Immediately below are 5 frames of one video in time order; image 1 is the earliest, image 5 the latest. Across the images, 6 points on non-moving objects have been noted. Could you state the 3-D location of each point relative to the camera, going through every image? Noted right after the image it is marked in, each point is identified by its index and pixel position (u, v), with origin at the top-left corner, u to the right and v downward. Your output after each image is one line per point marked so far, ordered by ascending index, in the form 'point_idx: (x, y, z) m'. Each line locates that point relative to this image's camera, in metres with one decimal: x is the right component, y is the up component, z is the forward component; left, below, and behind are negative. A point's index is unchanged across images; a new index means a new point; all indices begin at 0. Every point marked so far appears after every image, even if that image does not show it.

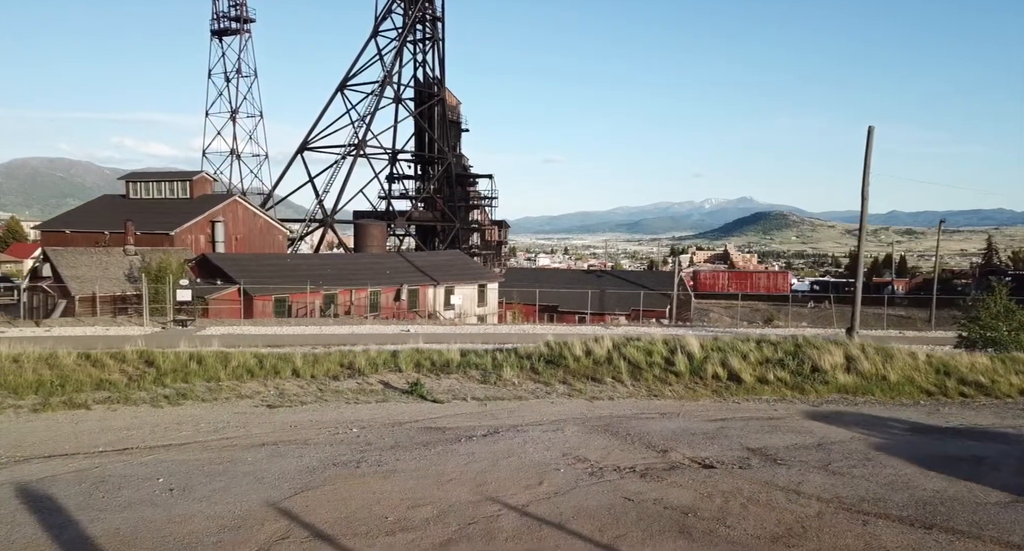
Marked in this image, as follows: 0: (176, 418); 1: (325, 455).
0: (-5.6, -2.3, +11.6) m
1: (-2.7, -2.5, +9.9) m
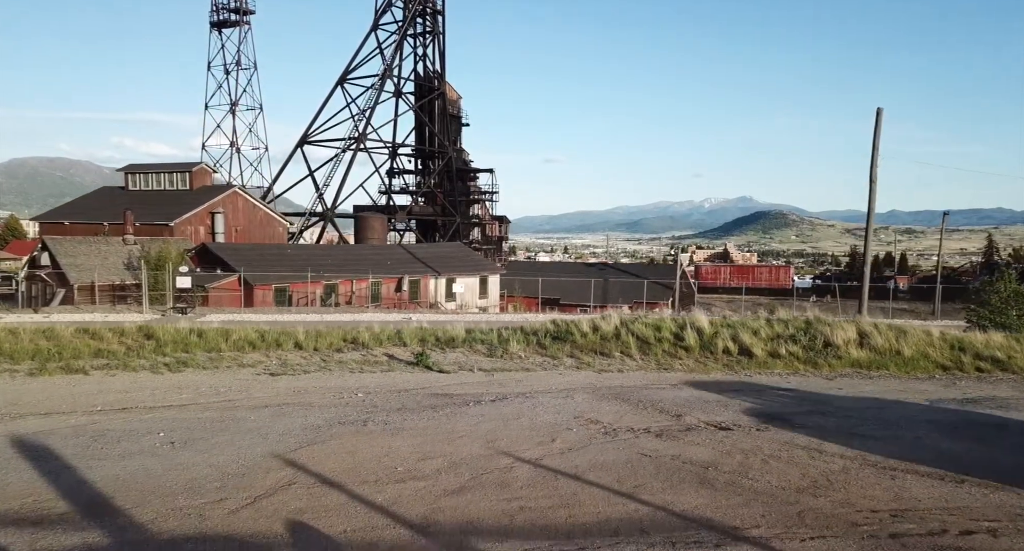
0: (-5.4, -1.7, +11.3) m
1: (-2.5, -1.9, +9.6) m
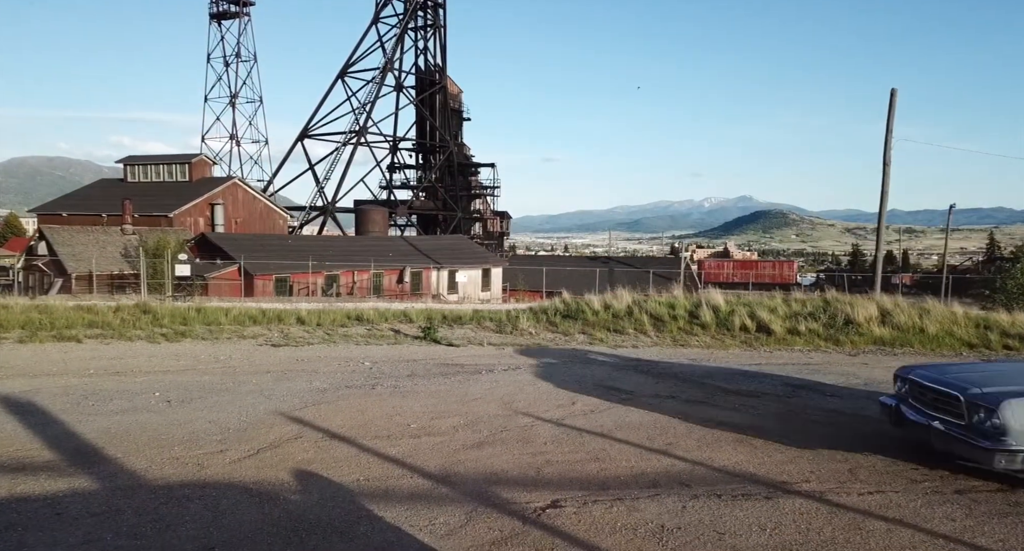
0: (-5.2, -1.1, +10.8) m
1: (-2.3, -1.4, +9.1) m
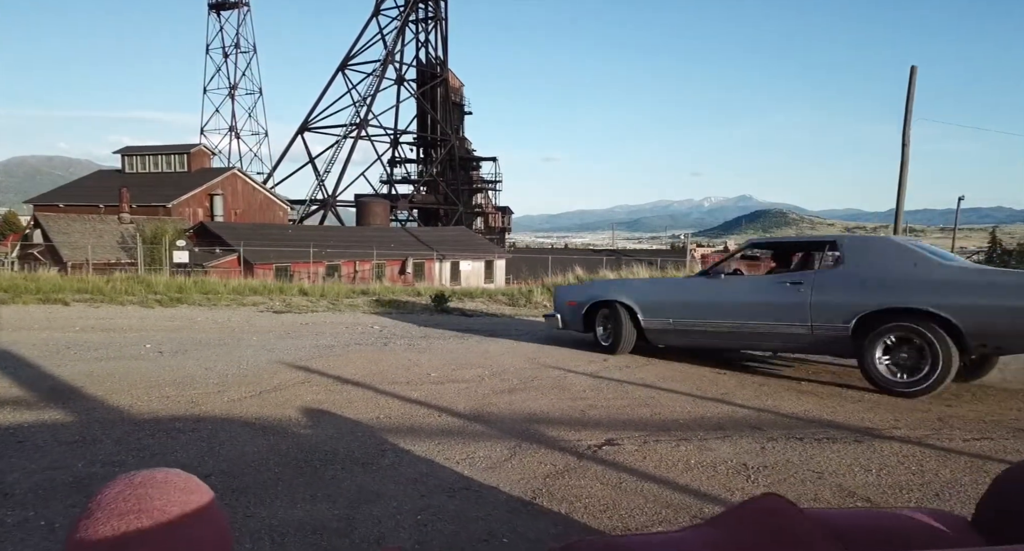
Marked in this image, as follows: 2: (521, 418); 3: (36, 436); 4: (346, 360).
0: (-4.9, -0.5, +10.1) m
1: (-2.0, -0.8, +8.4) m
2: (+0.1, -0.9, +4.4) m
3: (-2.4, -0.8, +3.6) m
4: (-1.6, -0.8, +6.6) m
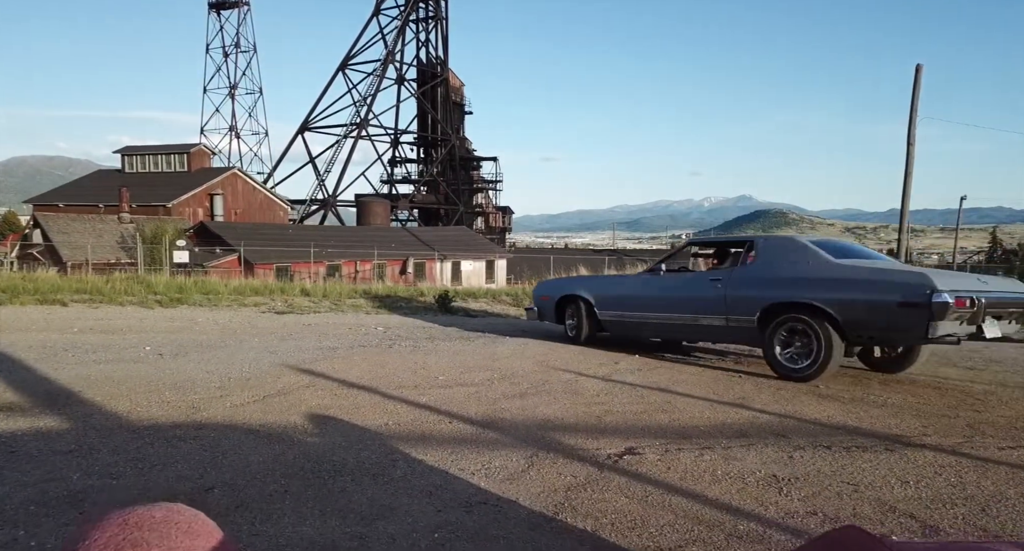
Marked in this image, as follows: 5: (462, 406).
0: (-4.8, -0.6, +9.9) m
1: (-1.9, -0.8, +8.2) m
2: (+0.1, -0.9, +4.3) m
3: (-2.3, -0.8, +3.4) m
4: (-1.5, -0.8, +6.5) m
5: (-0.3, -0.9, +4.8) m
